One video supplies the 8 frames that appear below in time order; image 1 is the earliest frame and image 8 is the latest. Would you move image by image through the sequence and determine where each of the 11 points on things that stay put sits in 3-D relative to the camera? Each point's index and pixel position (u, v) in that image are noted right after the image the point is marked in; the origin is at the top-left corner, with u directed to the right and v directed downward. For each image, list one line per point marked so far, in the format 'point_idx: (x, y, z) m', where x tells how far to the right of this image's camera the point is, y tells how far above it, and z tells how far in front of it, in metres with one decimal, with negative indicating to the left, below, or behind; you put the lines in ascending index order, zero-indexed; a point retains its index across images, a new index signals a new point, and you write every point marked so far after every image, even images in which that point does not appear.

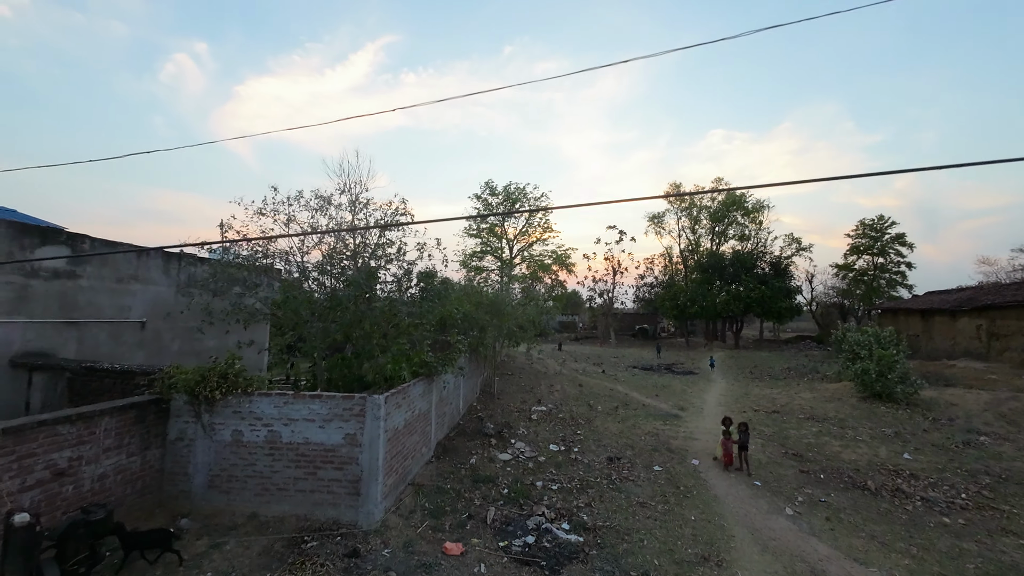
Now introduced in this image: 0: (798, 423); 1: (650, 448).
0: (+7.8, -3.7, +11.0) m
1: (+3.2, -3.7, +9.2) m
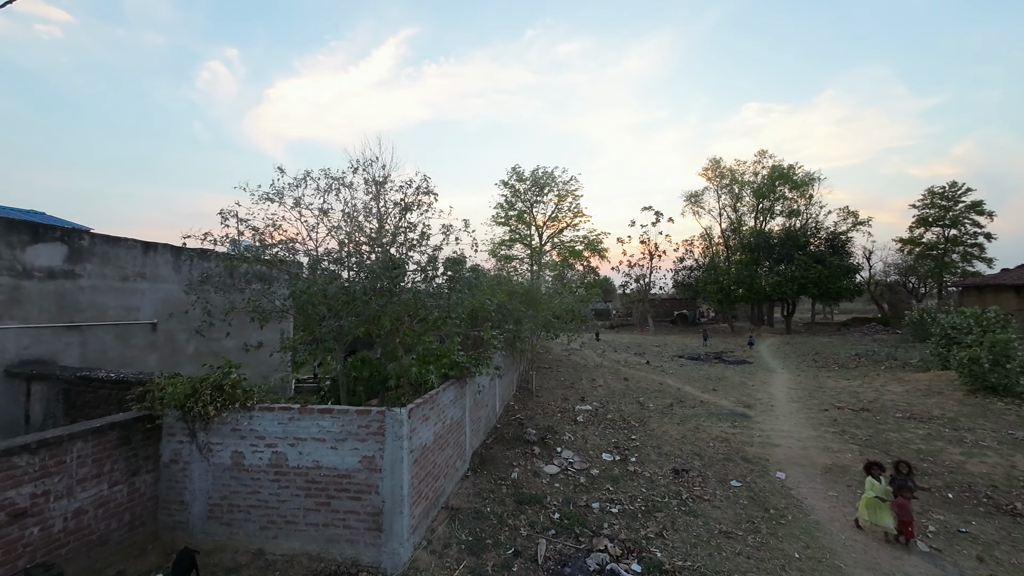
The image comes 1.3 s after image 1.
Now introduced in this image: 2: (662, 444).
0: (+8.9, -3.1, +9.2) m
1: (+4.1, -3.3, +7.8) m
2: (+3.2, -3.3, +8.5) m
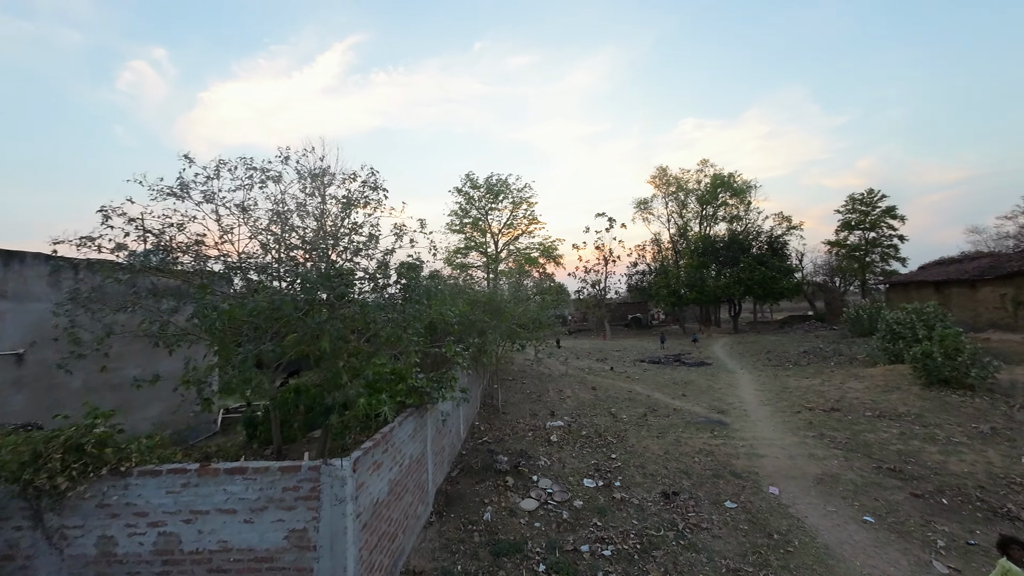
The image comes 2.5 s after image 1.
0: (+8.1, -3.1, +9.1) m
1: (+3.6, -3.4, +7.2) m
2: (+2.6, -3.4, +7.8) m
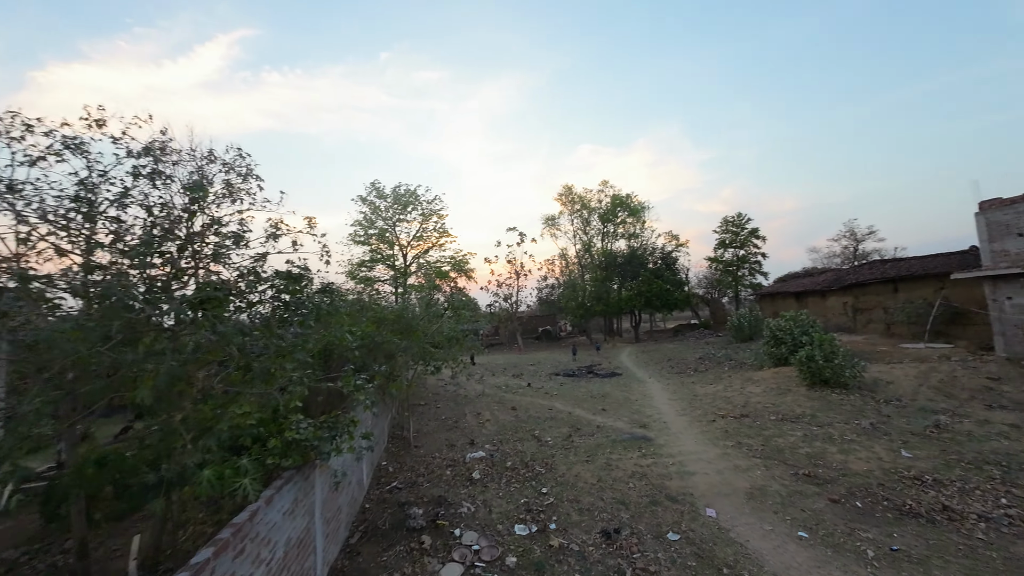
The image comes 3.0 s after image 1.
0: (+6.3, -3.3, +9.6) m
1: (+2.2, -3.6, +6.7) m
2: (+1.2, -3.6, +7.0) m
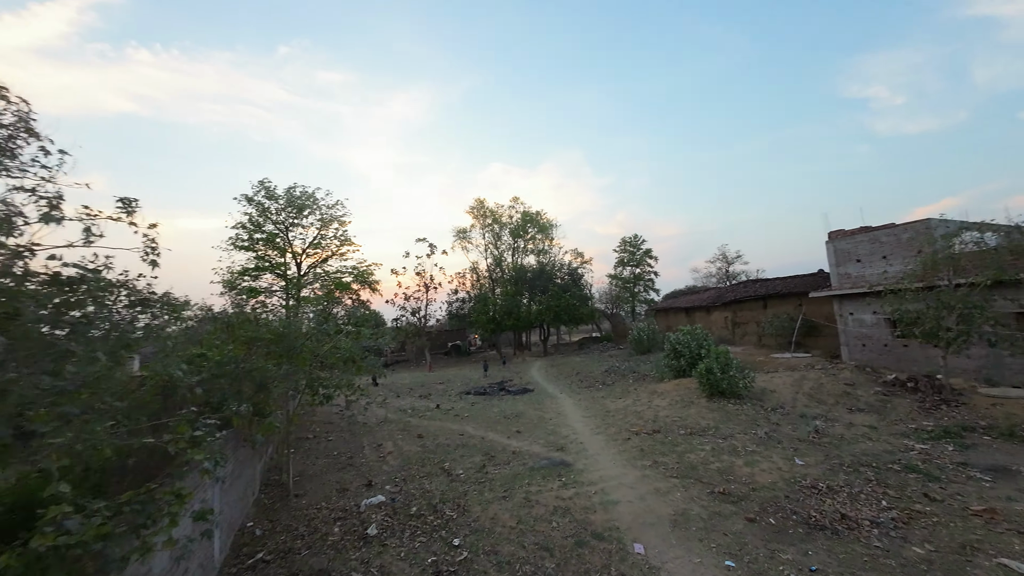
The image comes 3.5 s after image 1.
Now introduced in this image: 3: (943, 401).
0: (+4.2, -3.7, +9.7) m
1: (+0.9, -3.8, +6.0) m
2: (-0.2, -3.8, +6.0) m
3: (+12.2, -3.2, +11.3) m
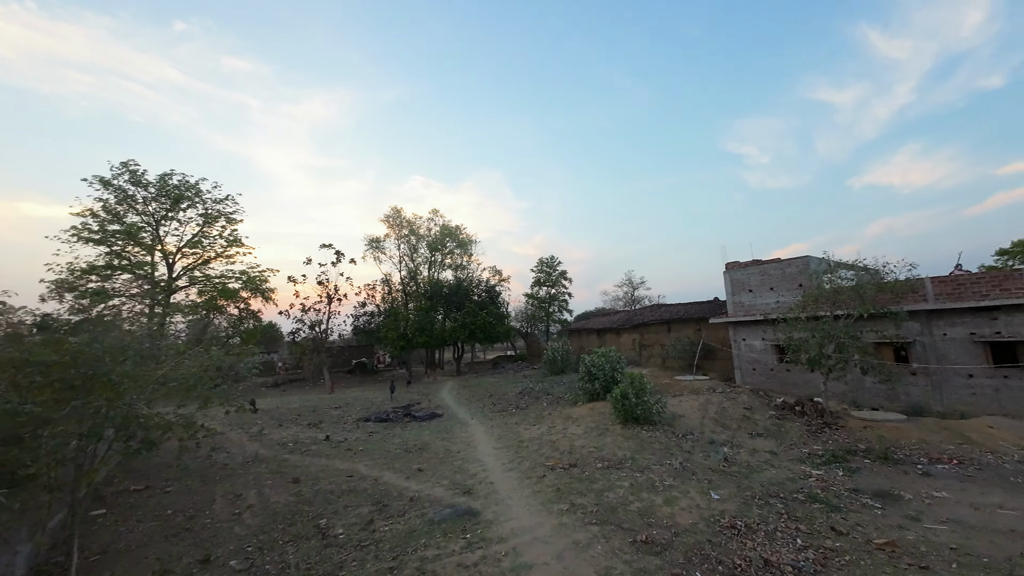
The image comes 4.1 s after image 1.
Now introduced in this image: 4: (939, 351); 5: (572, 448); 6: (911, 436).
0: (+2.1, -4.2, +8.9) m
1: (-0.4, -4.0, +4.6) m
2: (-1.5, -4.0, +4.5) m
3: (+9.5, -4.1, +12.2) m
4: (+14.1, -2.1, +13.3) m
5: (+1.6, -4.4, +11.0) m
6: (+10.9, -4.0, +10.9) m
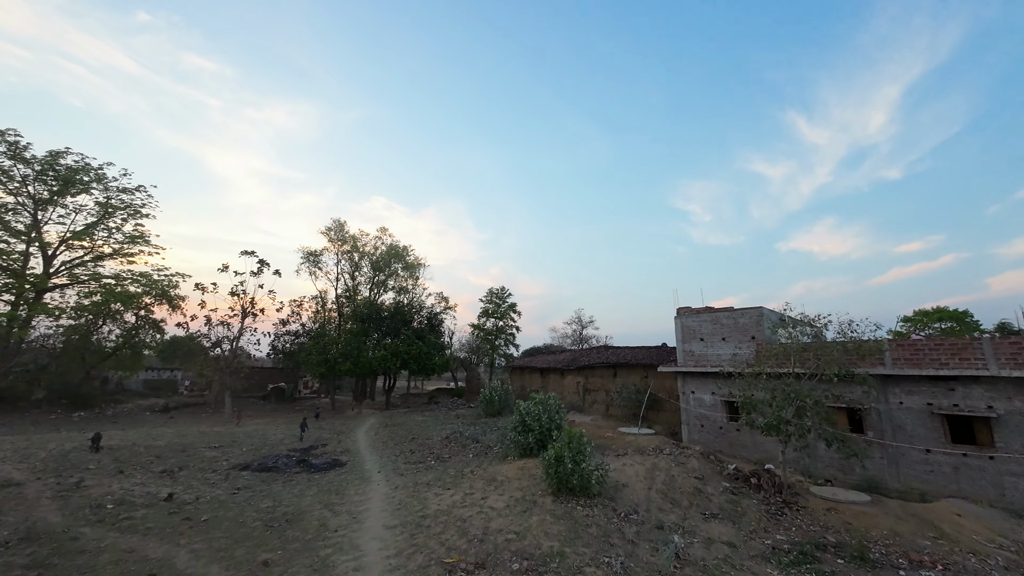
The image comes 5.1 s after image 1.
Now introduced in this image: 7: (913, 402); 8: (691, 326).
0: (+0.1, -4.8, +6.4) m
1: (-1.8, -4.1, +1.9) m
2: (-2.9, -4.0, +1.6) m
3: (+7.1, -5.6, +10.5) m
4: (+11.7, -4.1, +12.2) m
5: (-0.6, -5.1, +8.4) m
6: (+8.6, -5.6, +9.4) m
7: (+12.0, -3.4, +12.0) m
8: (+7.7, -1.7, +17.1) m
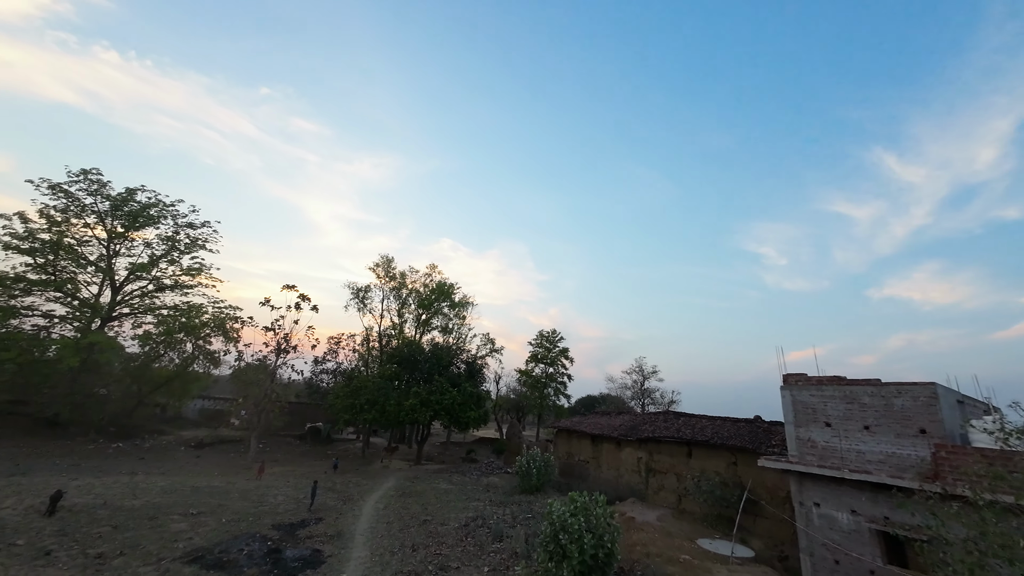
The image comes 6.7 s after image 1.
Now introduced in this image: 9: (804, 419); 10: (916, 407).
0: (-0.3, -5.3, +2.0) m
1: (-2.8, -4.1, -2.1) m
2: (-3.9, -3.9, -2.2) m
3: (+7.1, -6.7, +4.9) m
4: (+12.0, -5.4, +6.2) m
5: (-0.7, -5.8, +4.1) m
6: (+8.5, -6.5, +3.6) m
7: (+12.3, -4.7, +5.9) m
8: (+8.8, -3.4, +11.7) m
9: (+8.6, -3.8, +11.8) m
10: (+10.1, -2.9, +9.9) m
